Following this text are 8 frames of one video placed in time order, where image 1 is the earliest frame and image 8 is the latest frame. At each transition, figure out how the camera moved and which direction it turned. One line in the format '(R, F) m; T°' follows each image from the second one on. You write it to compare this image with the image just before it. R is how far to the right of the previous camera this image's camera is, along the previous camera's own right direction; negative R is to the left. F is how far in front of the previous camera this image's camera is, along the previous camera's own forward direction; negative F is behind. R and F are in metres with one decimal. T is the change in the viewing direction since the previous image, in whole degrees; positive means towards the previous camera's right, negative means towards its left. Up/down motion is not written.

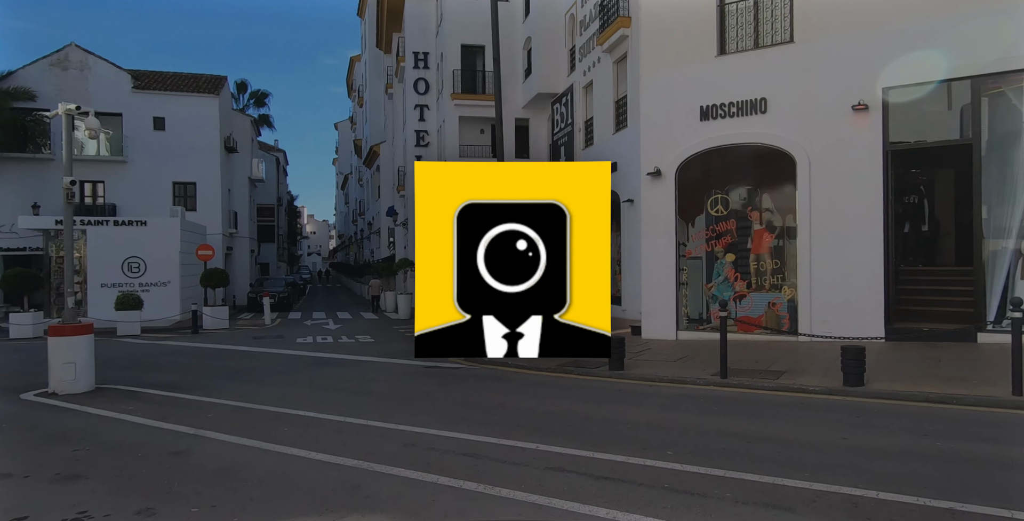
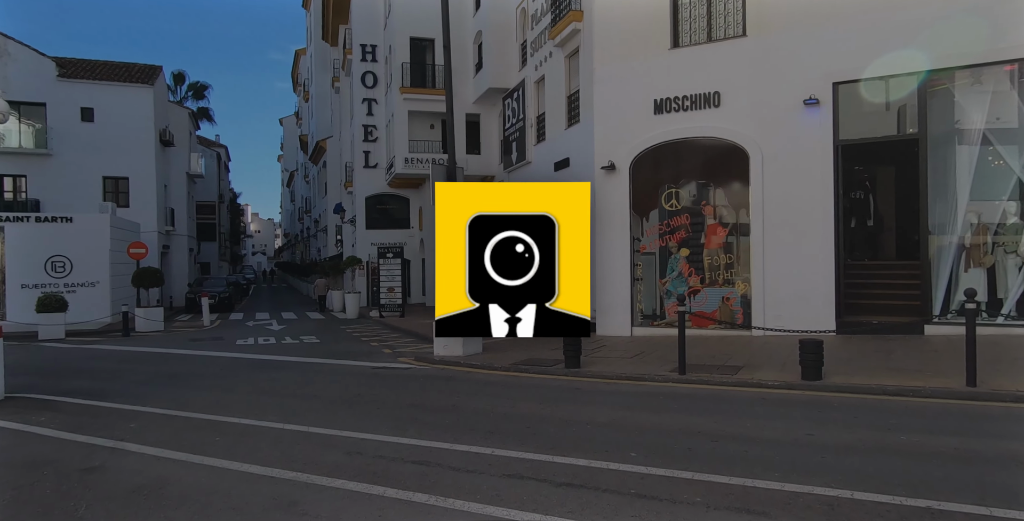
(0.0, +0.4) m; +4°
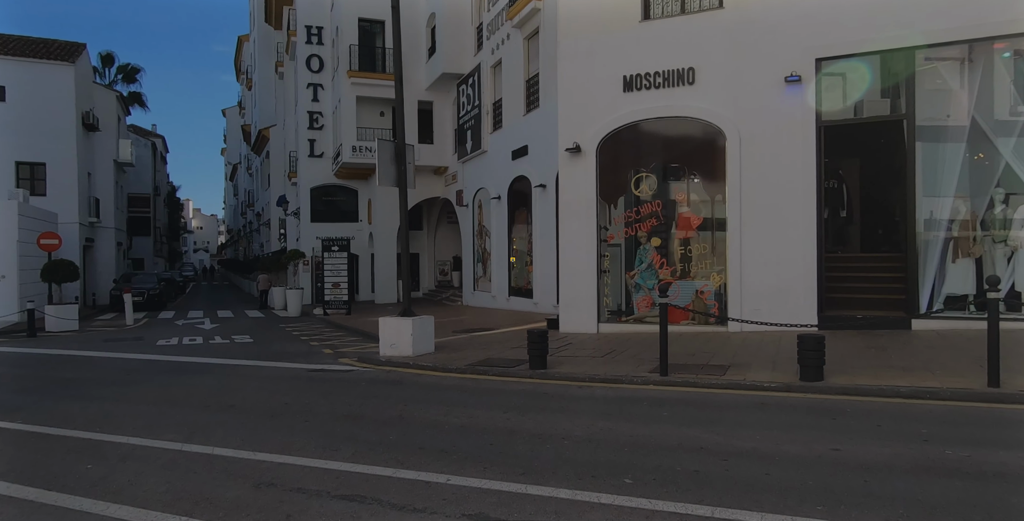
(-0.1, +1.2) m; +4°
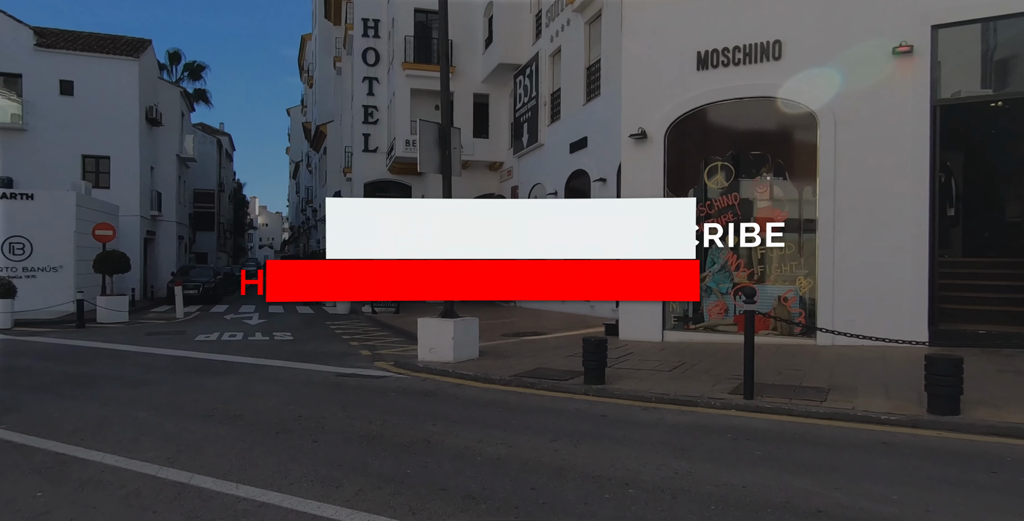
(0.0, +1.2) m; -5°
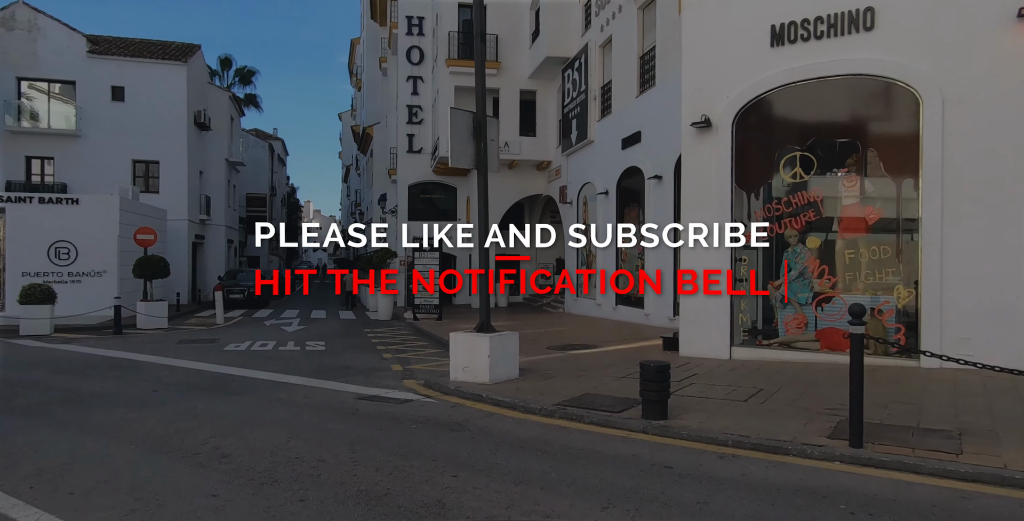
(+0.1, +1.2) m; -5°
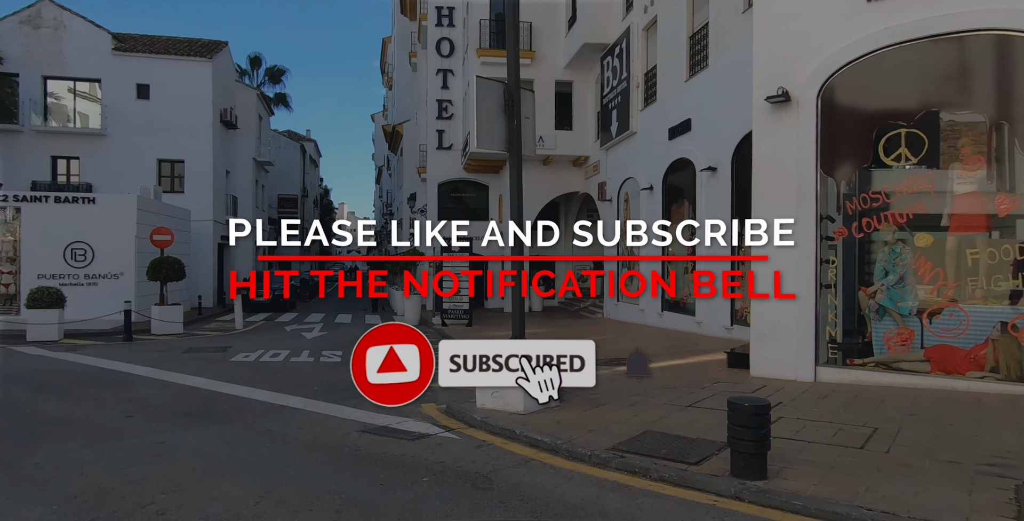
(-0.1, +1.5) m; -3°
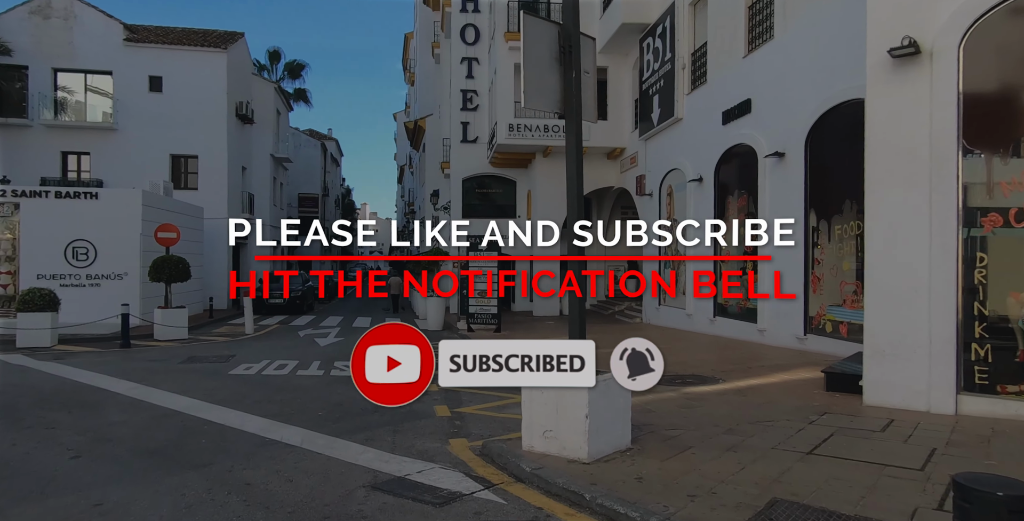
(-0.3, +1.7) m; -2°
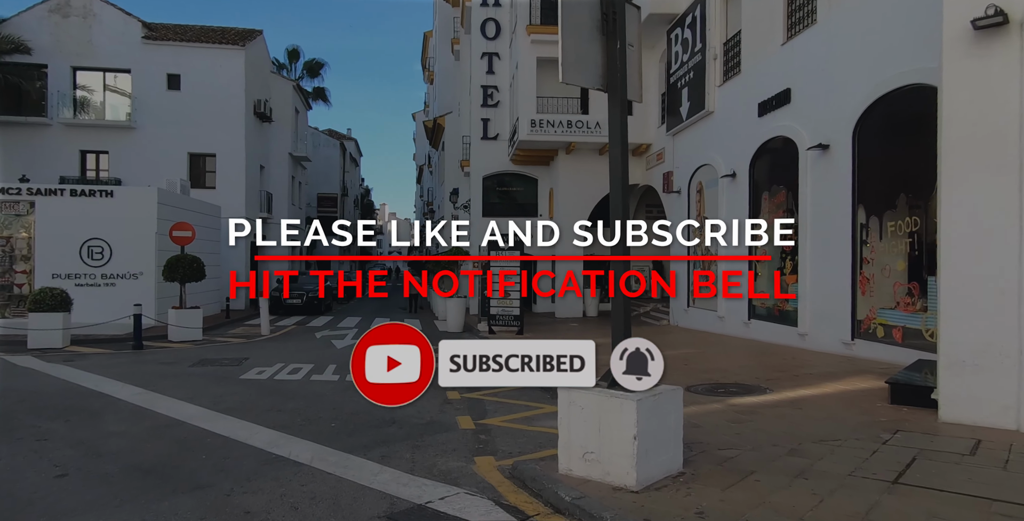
(-0.1, +0.7) m; -2°
